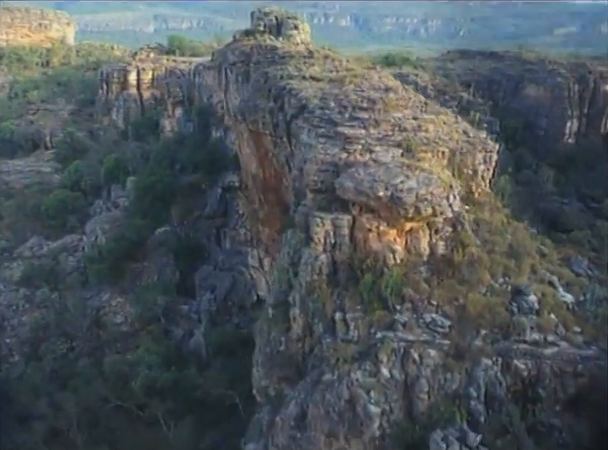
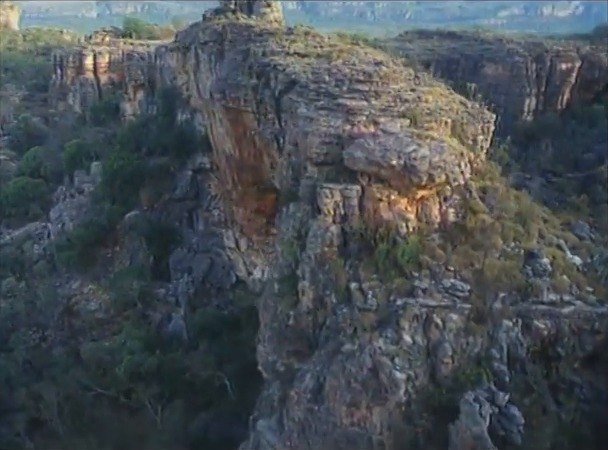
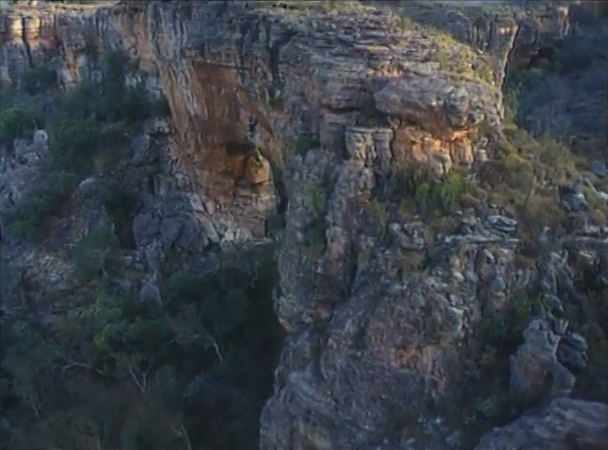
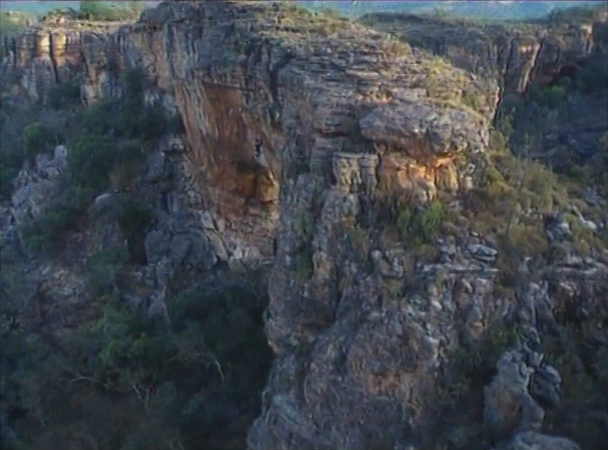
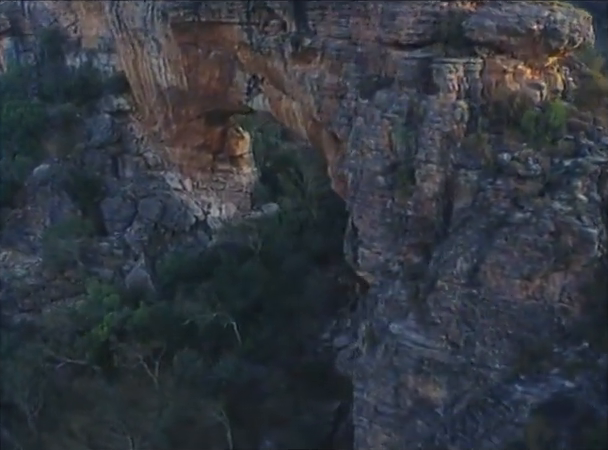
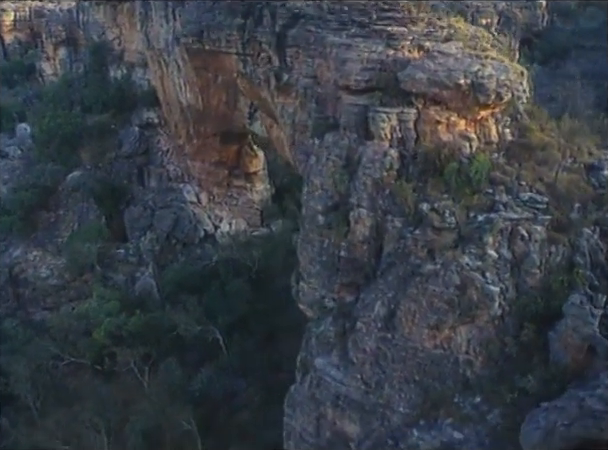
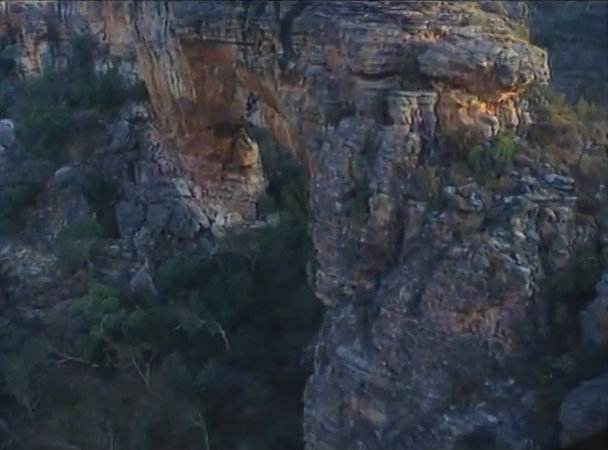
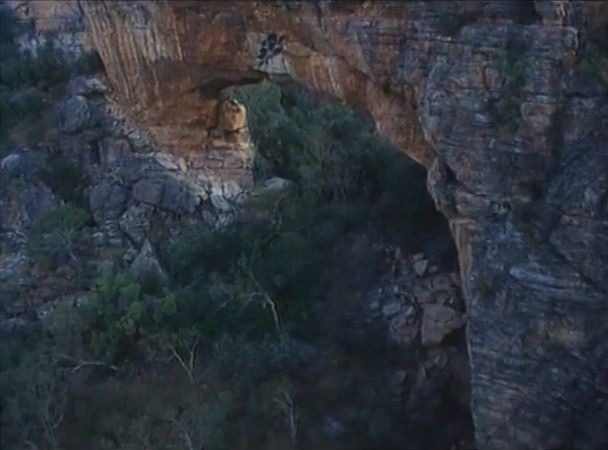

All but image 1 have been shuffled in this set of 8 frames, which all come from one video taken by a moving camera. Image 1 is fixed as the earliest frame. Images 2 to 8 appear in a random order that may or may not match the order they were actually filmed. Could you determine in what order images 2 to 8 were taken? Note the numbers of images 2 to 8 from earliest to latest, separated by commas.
2, 4, 3, 6, 7, 5, 8
